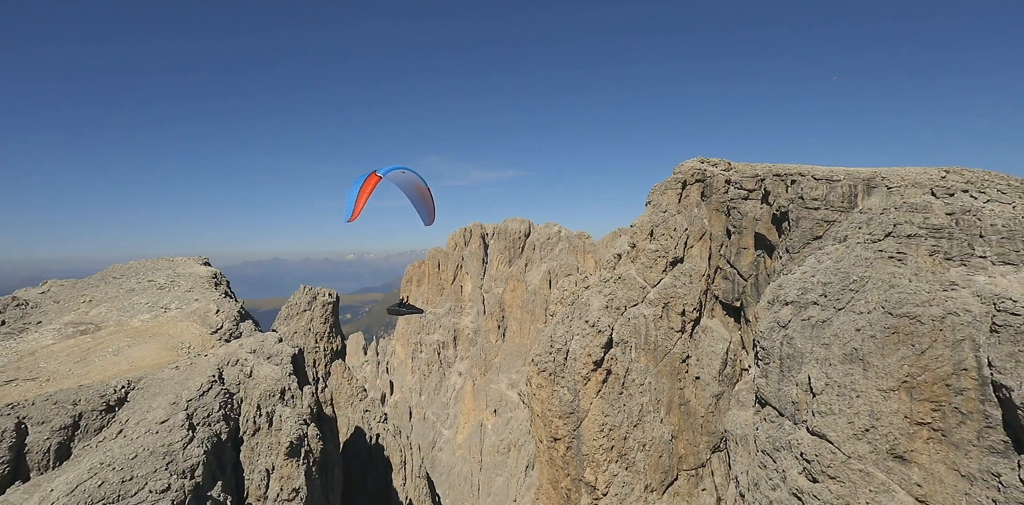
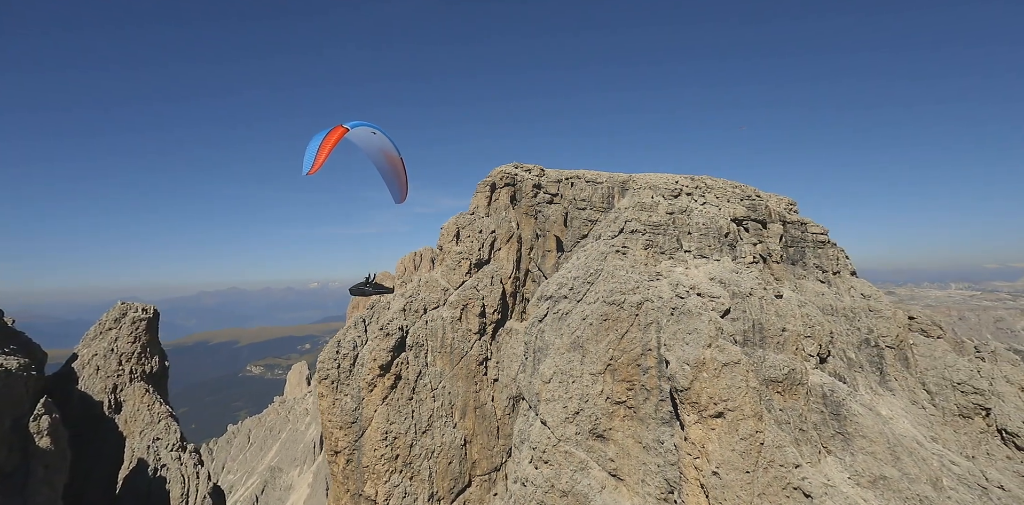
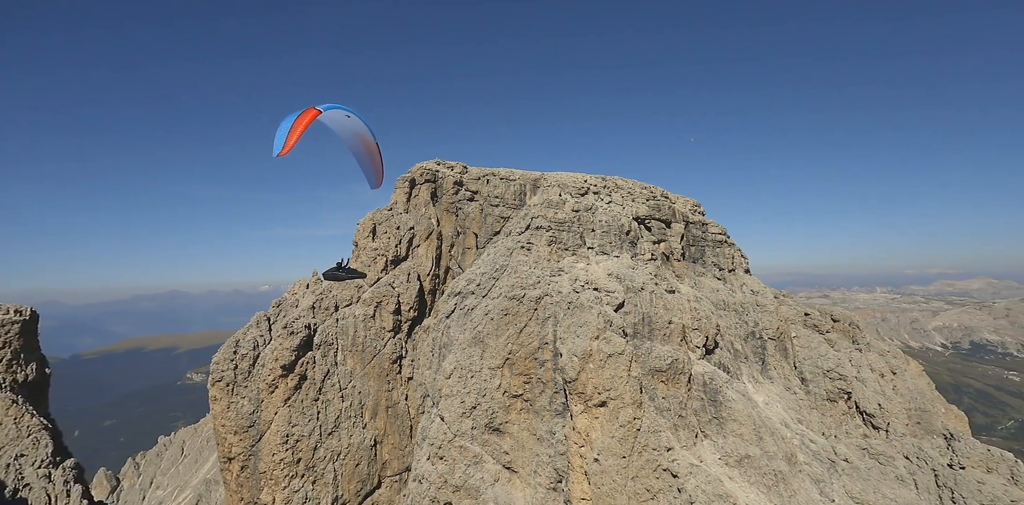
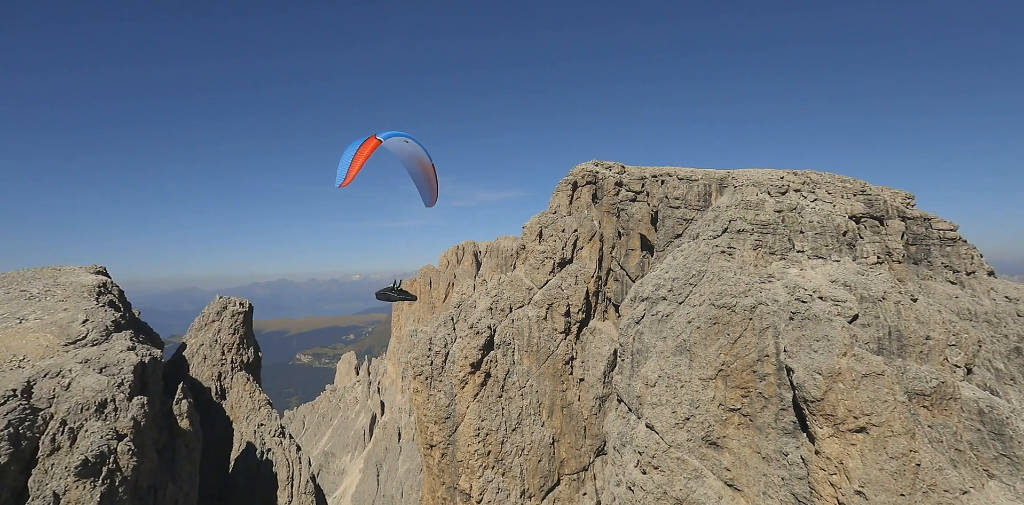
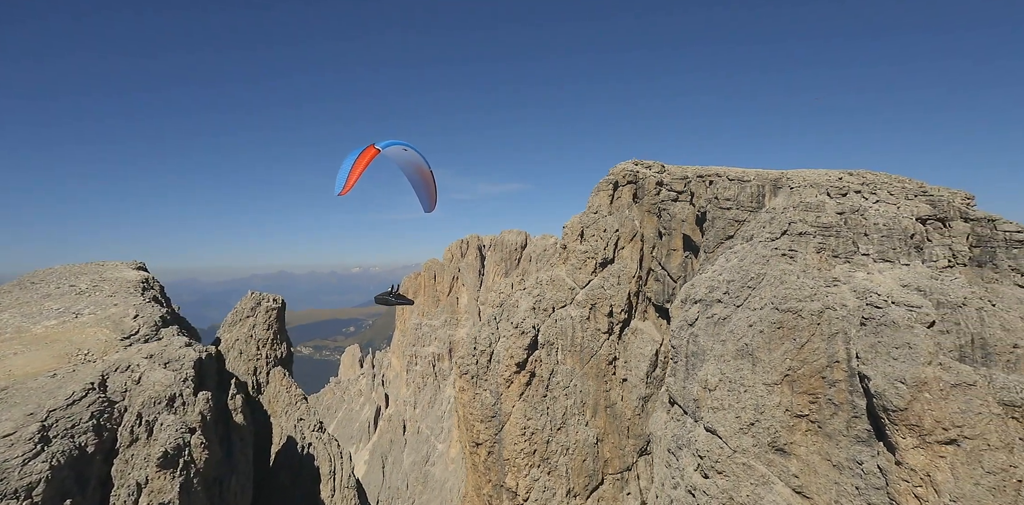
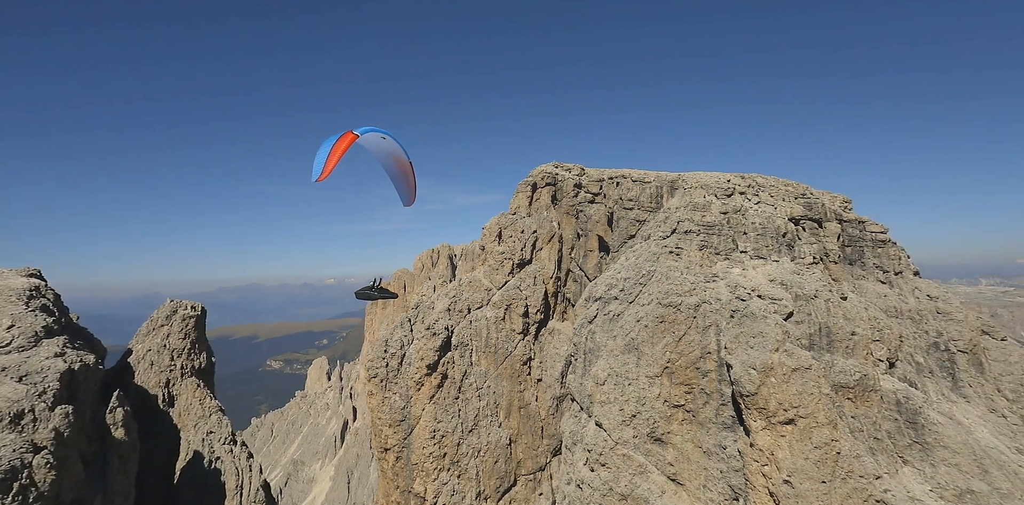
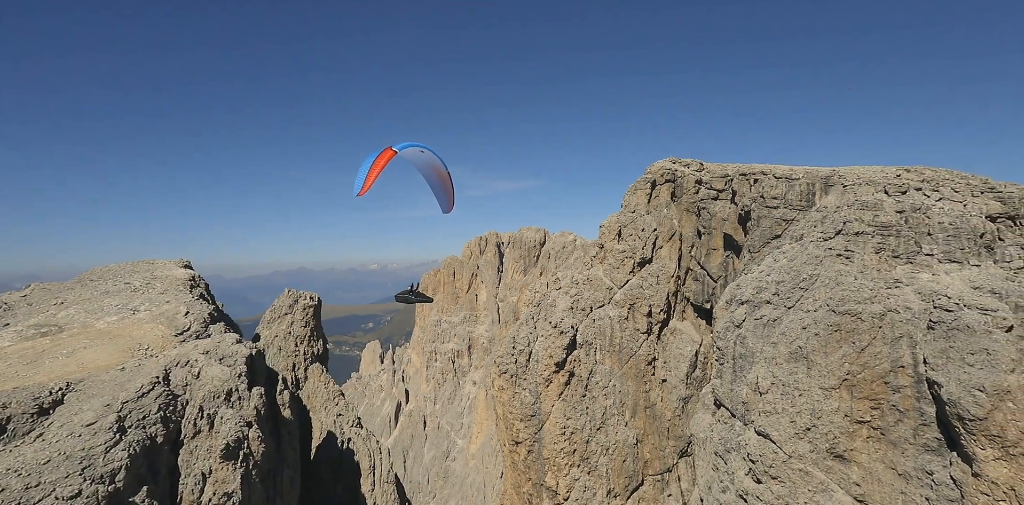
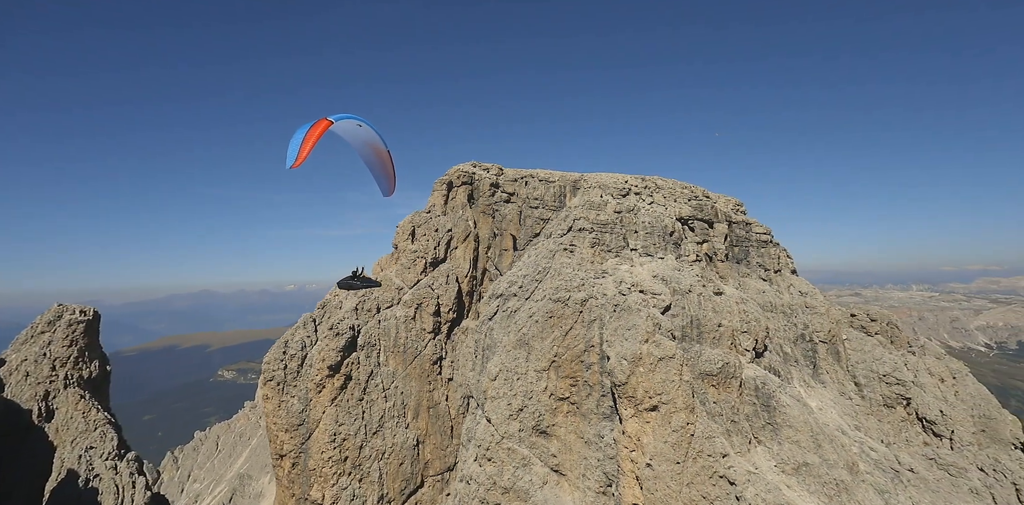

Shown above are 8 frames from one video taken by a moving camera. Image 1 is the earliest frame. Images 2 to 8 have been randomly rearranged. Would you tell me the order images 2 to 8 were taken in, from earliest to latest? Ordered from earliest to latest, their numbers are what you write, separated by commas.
7, 5, 4, 6, 2, 8, 3
